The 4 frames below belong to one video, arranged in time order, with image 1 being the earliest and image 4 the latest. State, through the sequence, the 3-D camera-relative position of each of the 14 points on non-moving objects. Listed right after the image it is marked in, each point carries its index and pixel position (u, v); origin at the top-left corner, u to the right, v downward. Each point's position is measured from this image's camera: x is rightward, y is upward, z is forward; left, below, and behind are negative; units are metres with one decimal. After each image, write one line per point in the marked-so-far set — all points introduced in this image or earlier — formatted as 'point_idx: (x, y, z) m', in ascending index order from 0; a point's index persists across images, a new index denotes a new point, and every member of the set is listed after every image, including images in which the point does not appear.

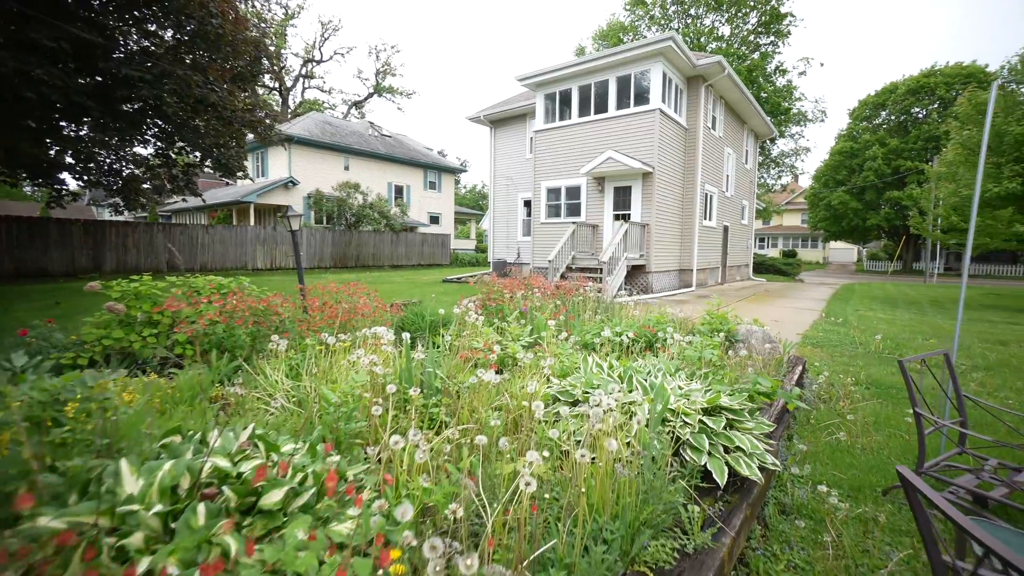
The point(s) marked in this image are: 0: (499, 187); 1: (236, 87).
0: (-0.5, +3.5, +15.8) m
1: (-5.1, +3.7, +8.4) m
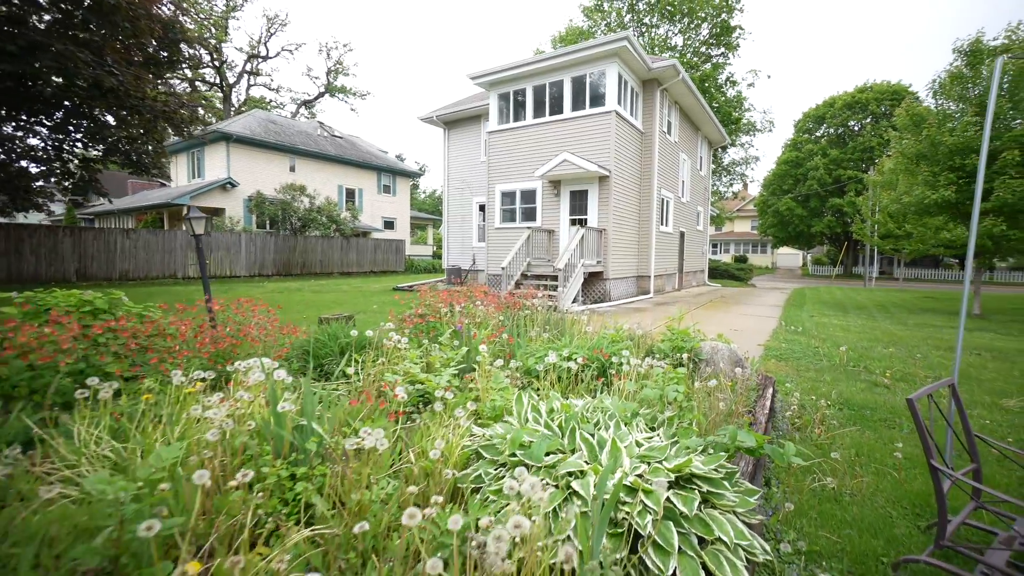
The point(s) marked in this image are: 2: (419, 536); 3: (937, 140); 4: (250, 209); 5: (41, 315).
0: (-2.0, +3.3, +15.2) m
1: (-6.0, +3.5, +7.4) m
2: (-0.3, -0.7, +1.2) m
3: (+9.5, +3.3, +10.0) m
4: (-11.0, +3.3, +18.8) m
5: (-2.7, -0.2, +2.7) m
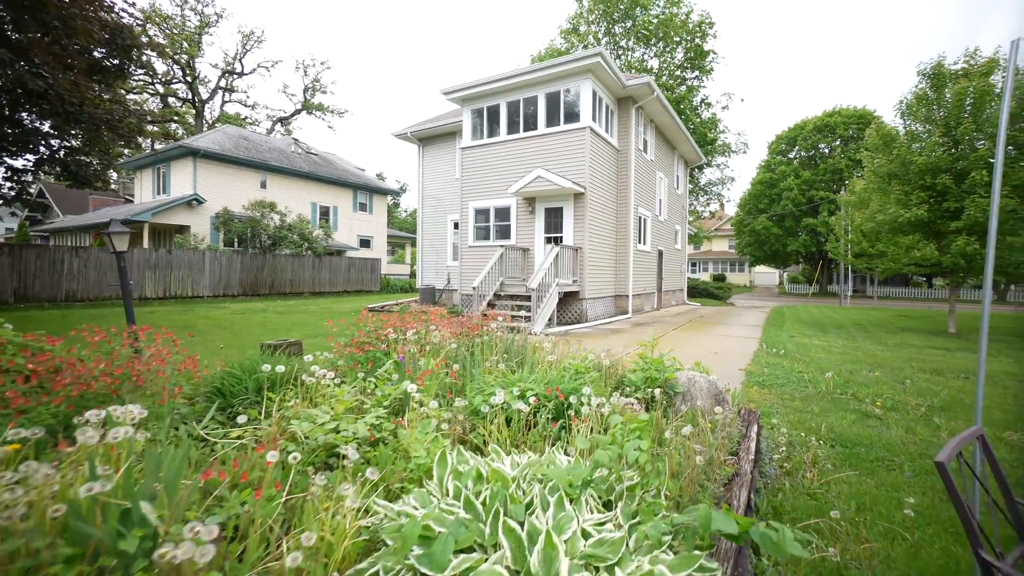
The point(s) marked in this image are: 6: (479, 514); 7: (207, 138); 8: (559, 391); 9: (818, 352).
0: (-2.8, +2.6, +14.8) m
1: (-6.5, +3.2, +6.8) m
2: (-0.5, -0.8, +0.8) m
3: (+8.9, +2.9, +10.1) m
4: (-11.9, +2.5, +18.1) m
5: (-3.0, -0.3, +2.1) m
6: (-0.1, -0.6, +1.3) m
7: (-13.2, +6.5, +19.4) m
8: (+0.3, -0.6, +2.5) m
9: (+4.6, -1.0, +6.8) m
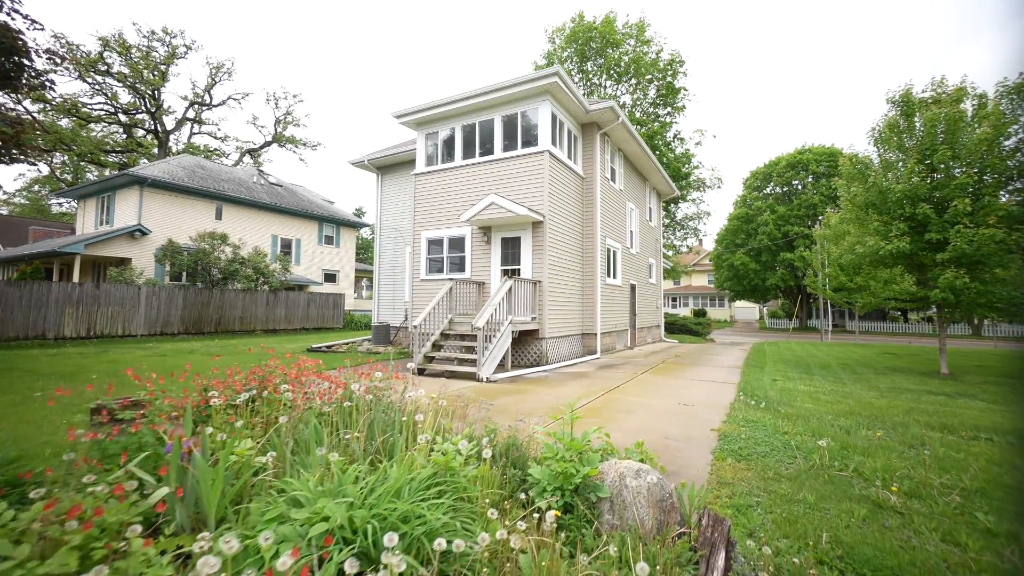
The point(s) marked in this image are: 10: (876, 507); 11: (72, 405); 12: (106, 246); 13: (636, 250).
0: (-3.9, +1.5, +13.8) m
1: (-7.3, +2.7, +5.8) m
2: (-1.1, -0.8, -0.3) m
3: (+8.0, +2.1, +9.5) m
4: (-13.1, +1.1, +16.7) m
5: (-3.7, -0.4, +0.9) m
6: (-0.8, -0.7, +0.2) m
7: (-14.4, +5.0, +18.4) m
8: (-0.4, -0.7, +1.4) m
9: (+3.8, -1.5, +5.8) m
10: (+2.2, -1.3, +2.7) m
11: (-4.7, -1.2, +4.8) m
12: (-14.4, +1.5, +16.0) m
13: (+4.0, +1.2, +14.4) m
